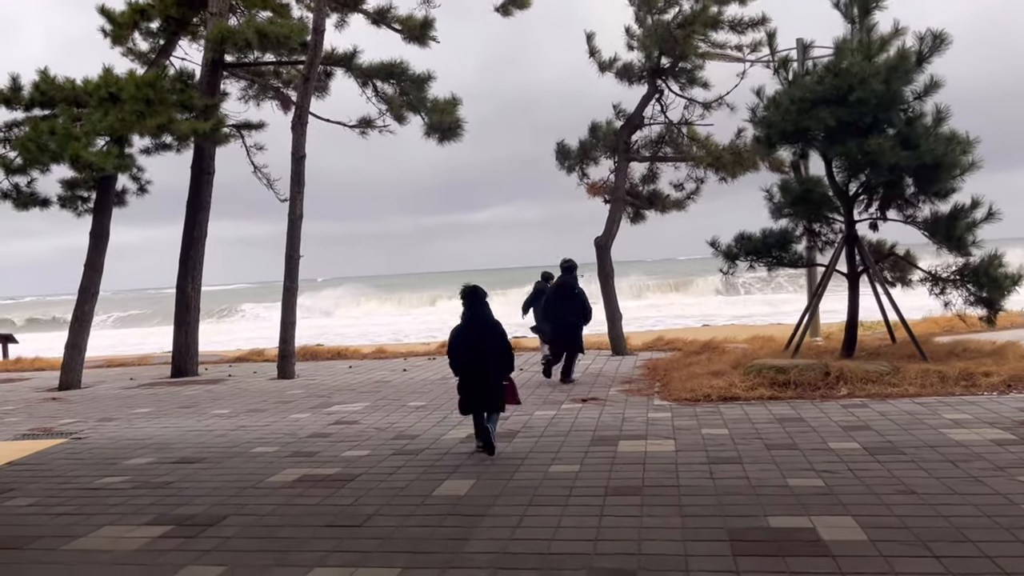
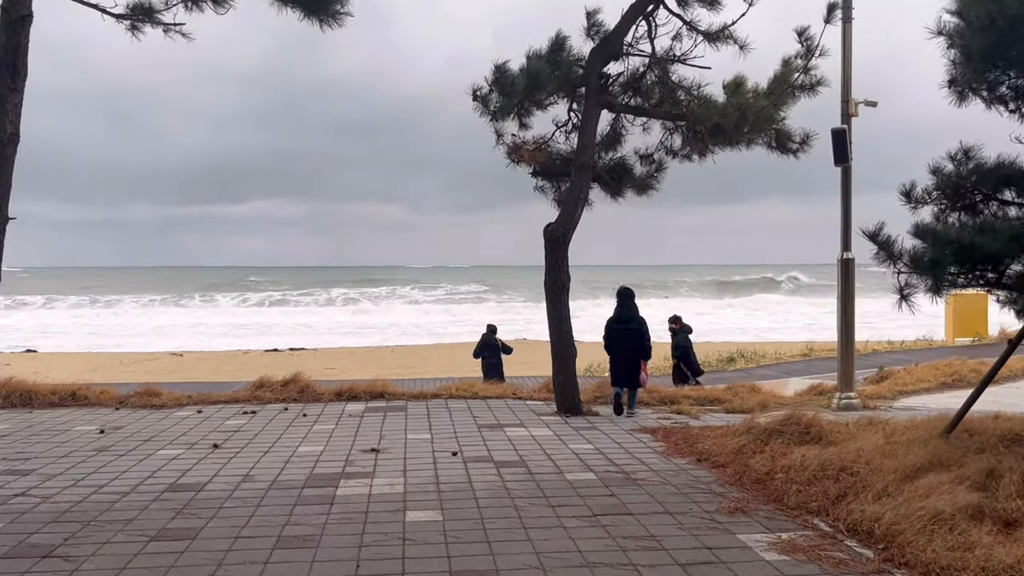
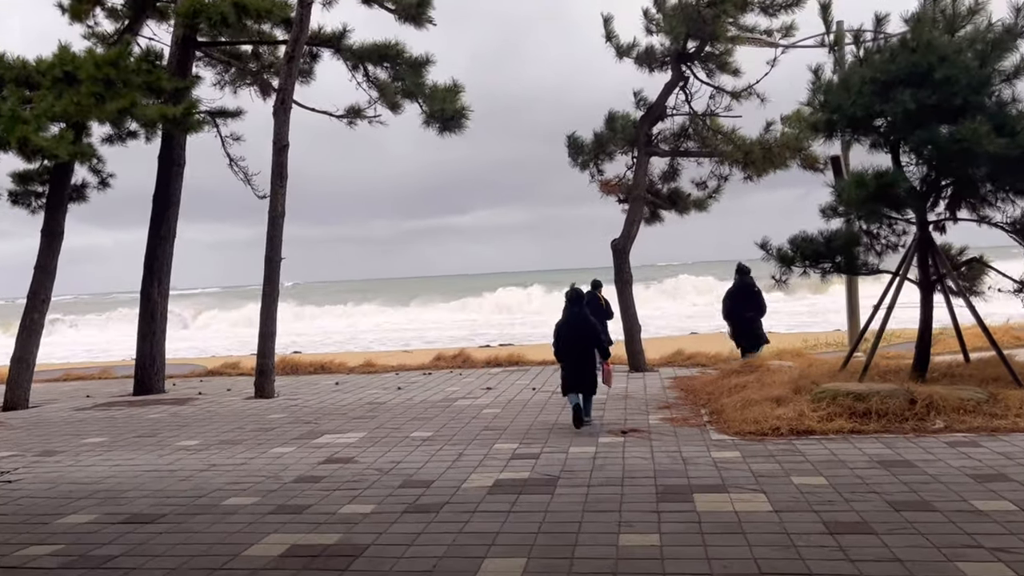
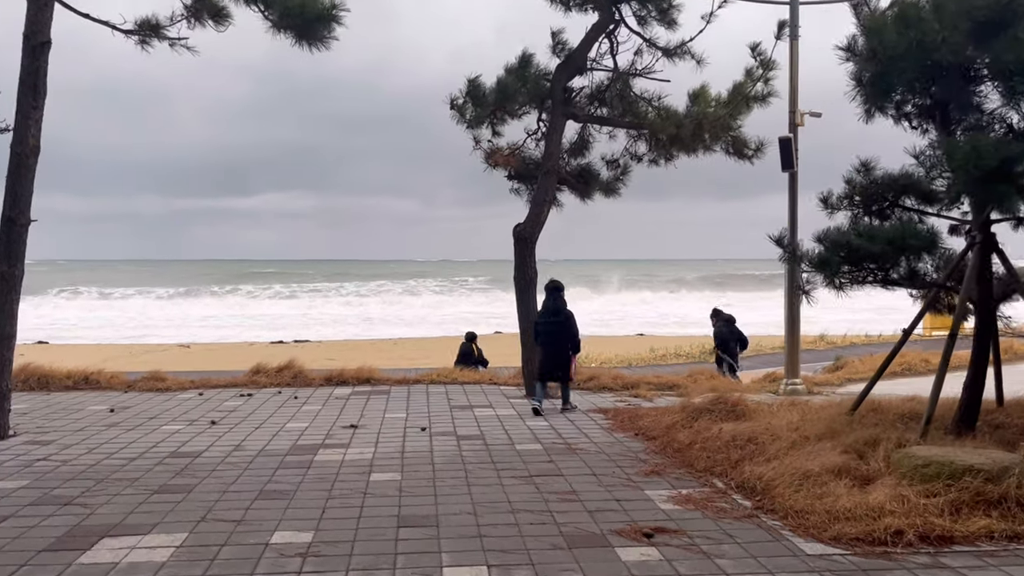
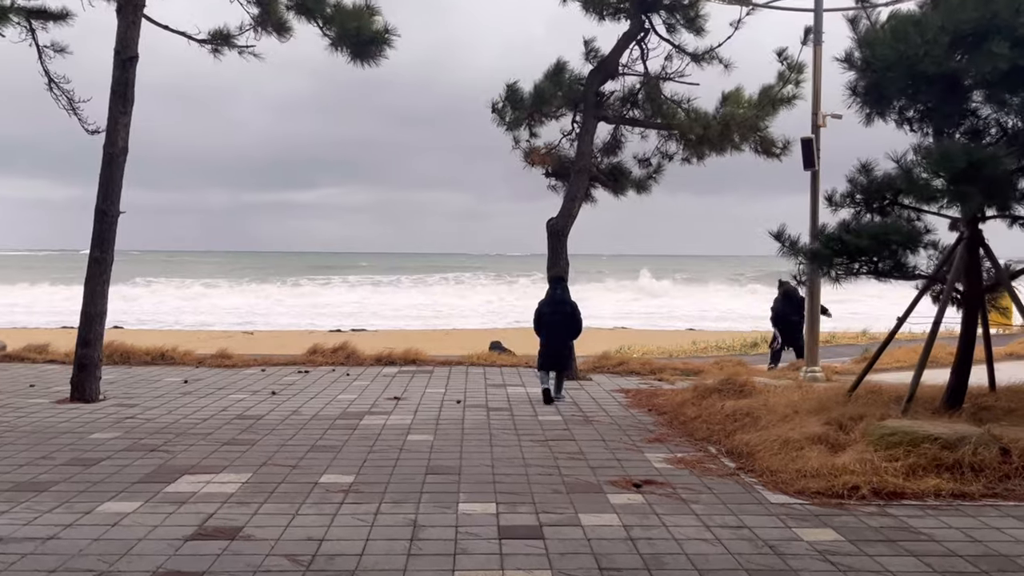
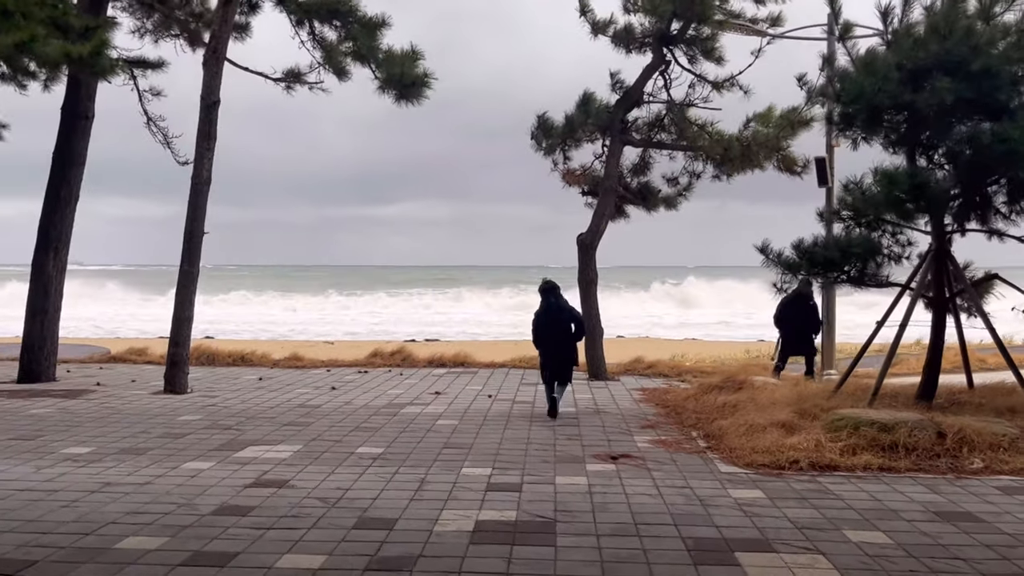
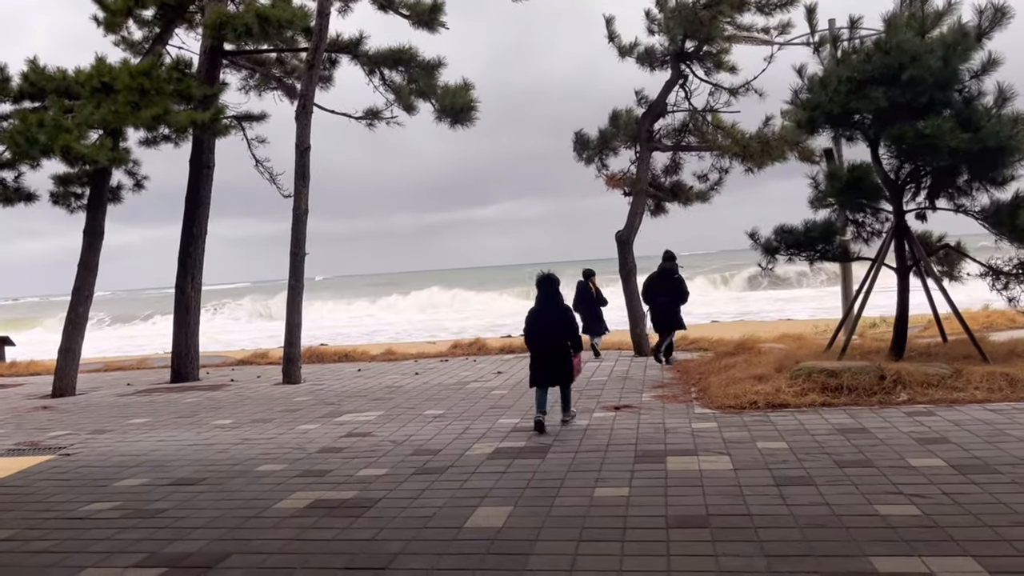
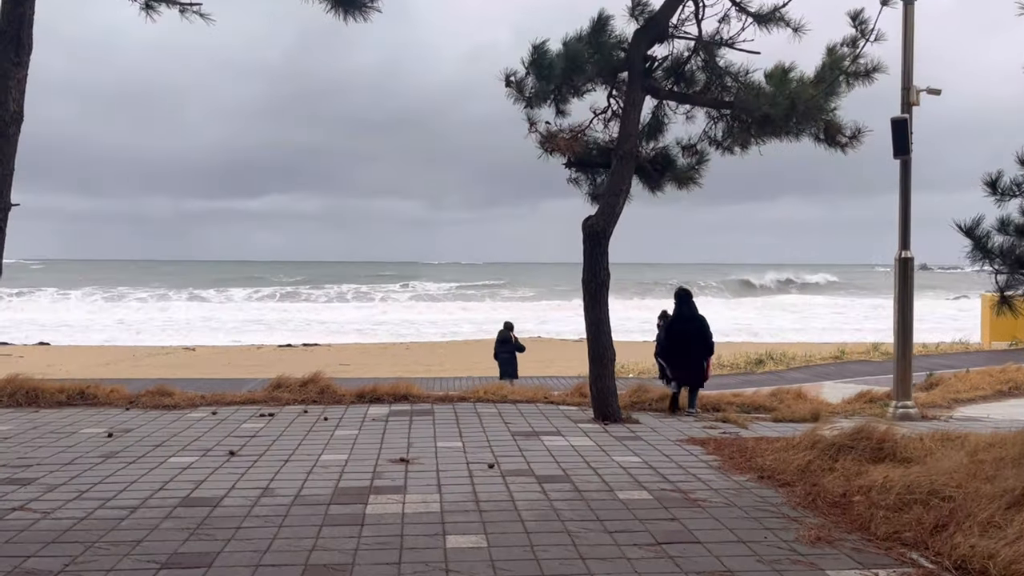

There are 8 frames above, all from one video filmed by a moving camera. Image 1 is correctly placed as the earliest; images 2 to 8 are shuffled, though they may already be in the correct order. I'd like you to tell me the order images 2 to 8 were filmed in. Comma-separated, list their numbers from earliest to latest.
7, 3, 6, 5, 4, 2, 8
